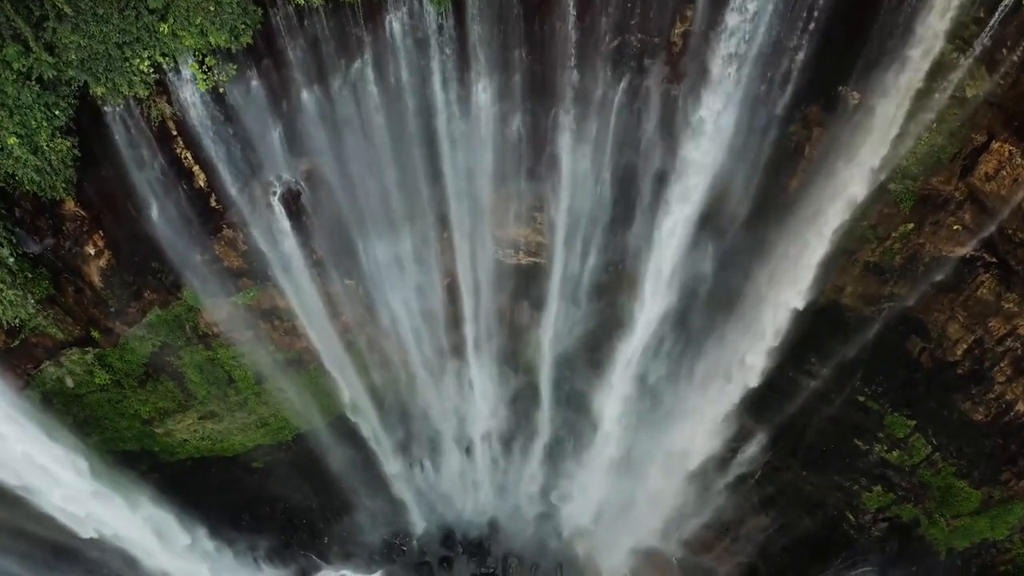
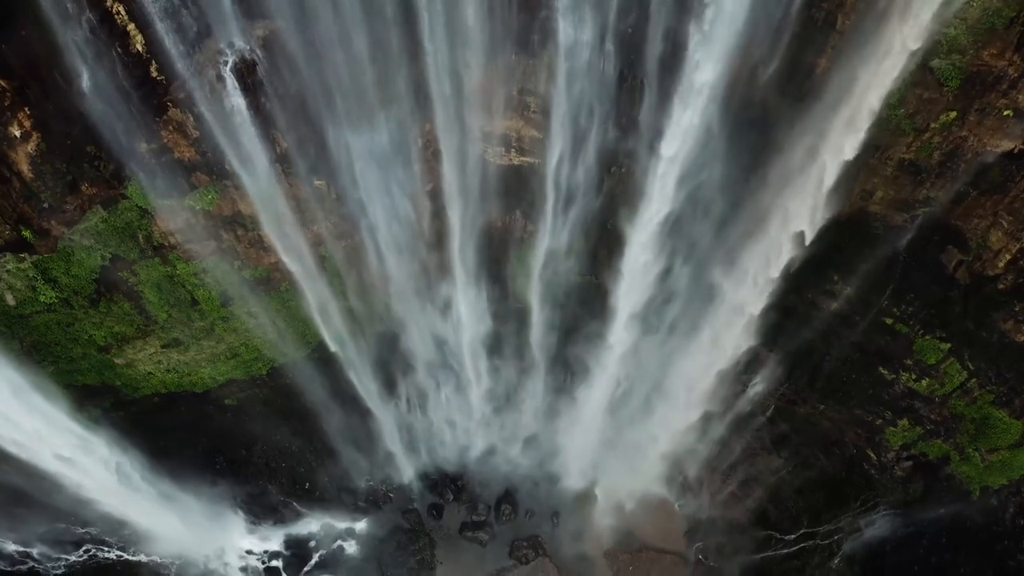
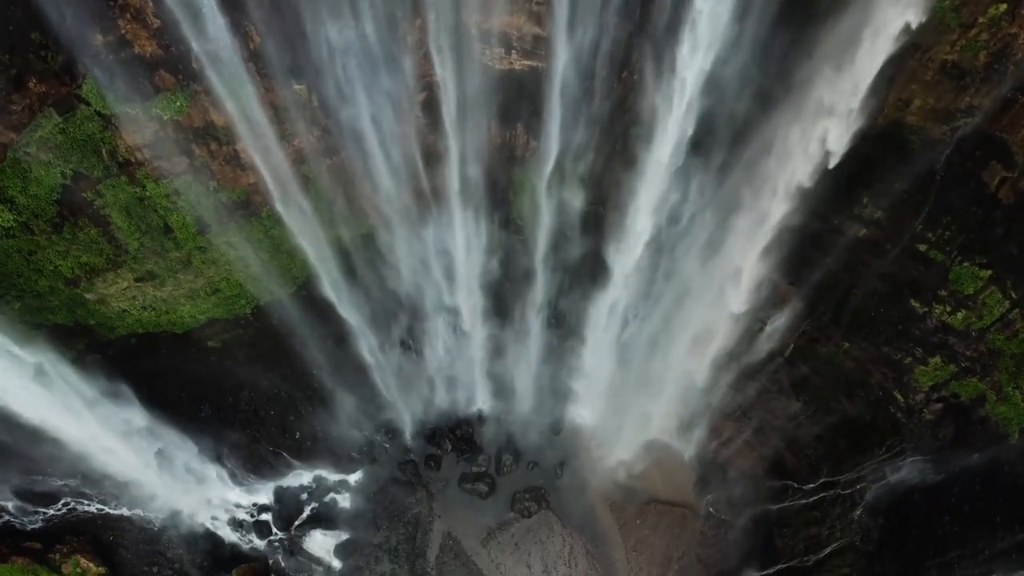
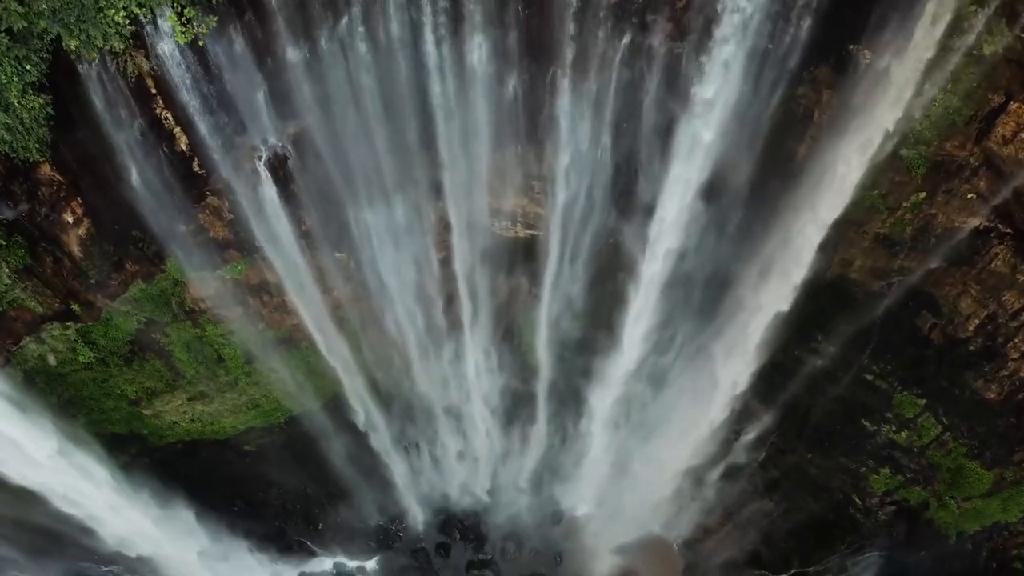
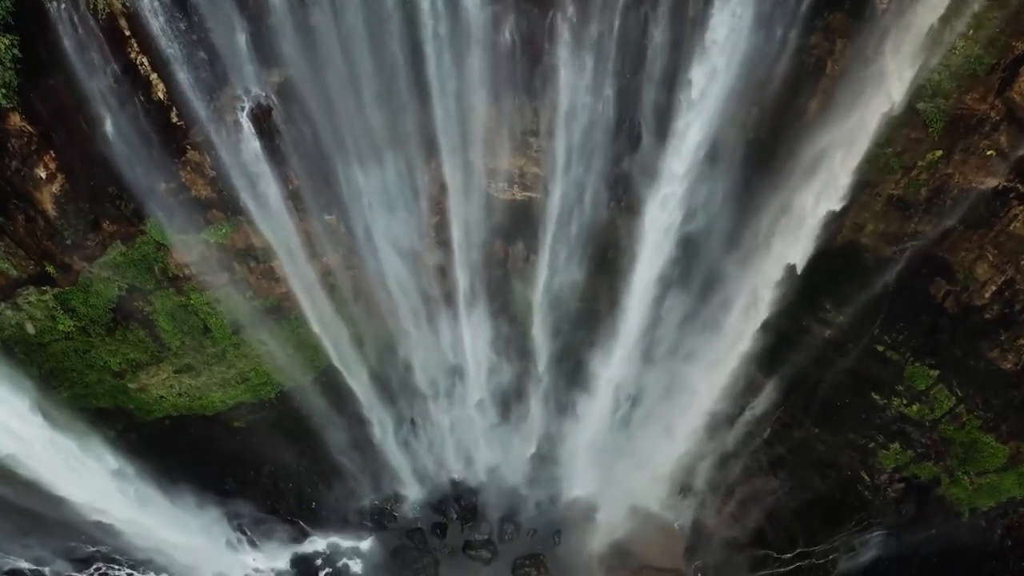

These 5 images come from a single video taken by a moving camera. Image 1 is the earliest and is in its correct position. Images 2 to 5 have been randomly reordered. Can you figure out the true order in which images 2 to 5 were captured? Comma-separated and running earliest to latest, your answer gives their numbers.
4, 5, 2, 3
